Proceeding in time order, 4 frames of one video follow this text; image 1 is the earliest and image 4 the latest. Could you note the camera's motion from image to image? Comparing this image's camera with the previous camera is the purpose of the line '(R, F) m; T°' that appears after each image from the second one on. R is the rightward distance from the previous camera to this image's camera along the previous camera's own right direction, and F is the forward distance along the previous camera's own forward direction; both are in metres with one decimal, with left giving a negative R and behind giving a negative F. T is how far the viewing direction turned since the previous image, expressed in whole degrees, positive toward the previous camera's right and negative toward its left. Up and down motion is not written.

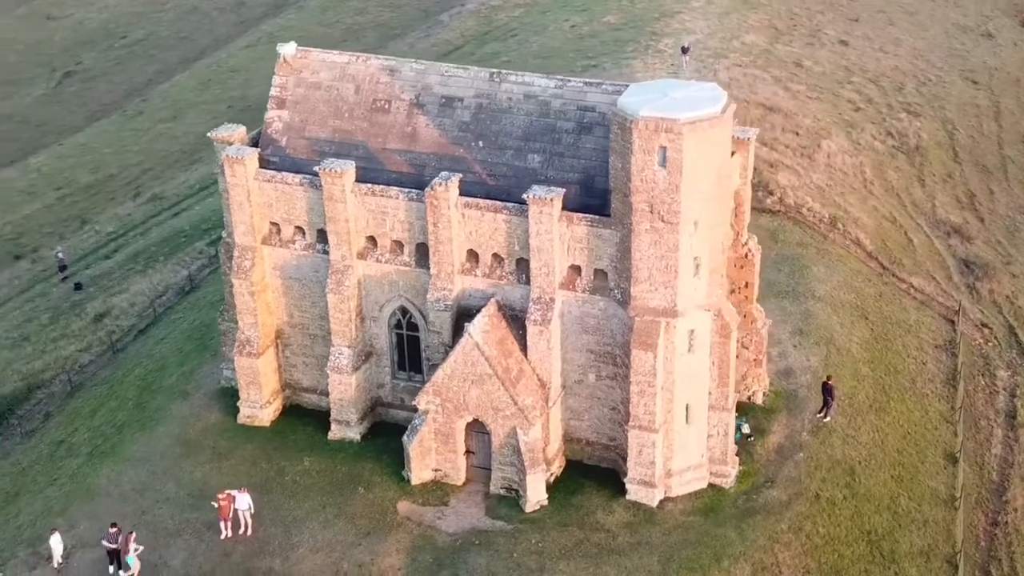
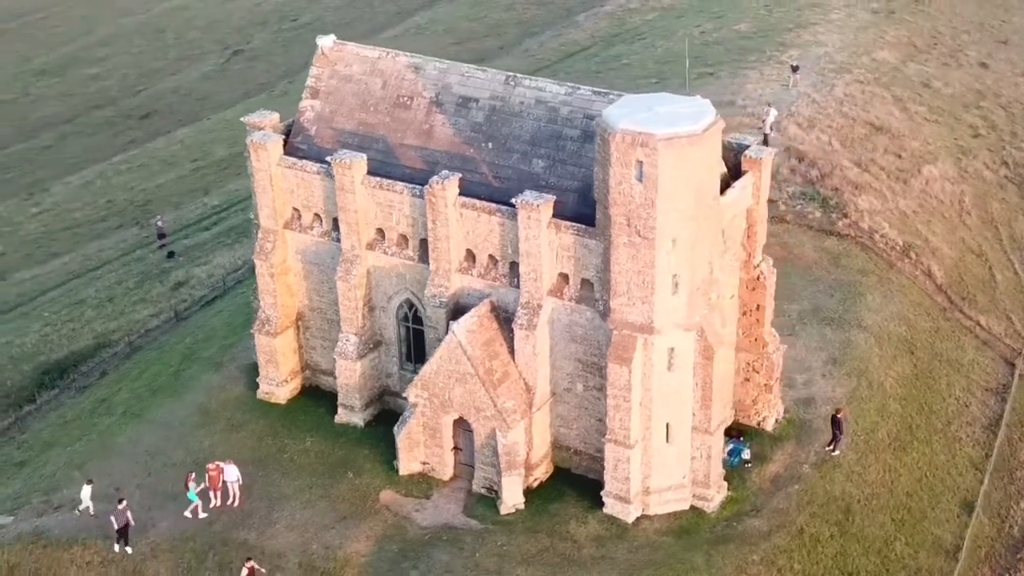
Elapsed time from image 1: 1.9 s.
(+5.4, +0.2) m; -9°
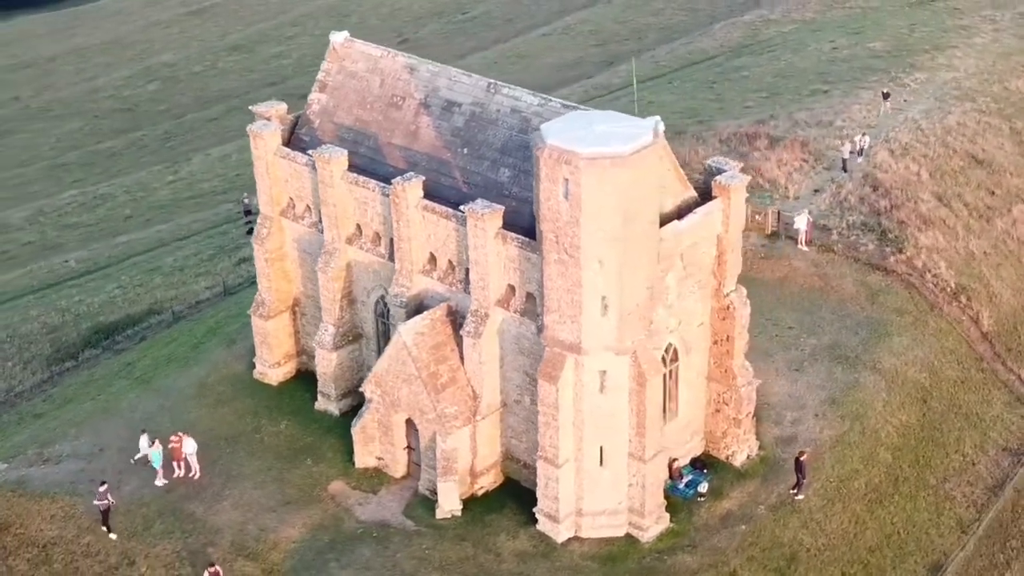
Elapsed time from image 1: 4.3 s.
(+6.9, +0.7) m; -10°
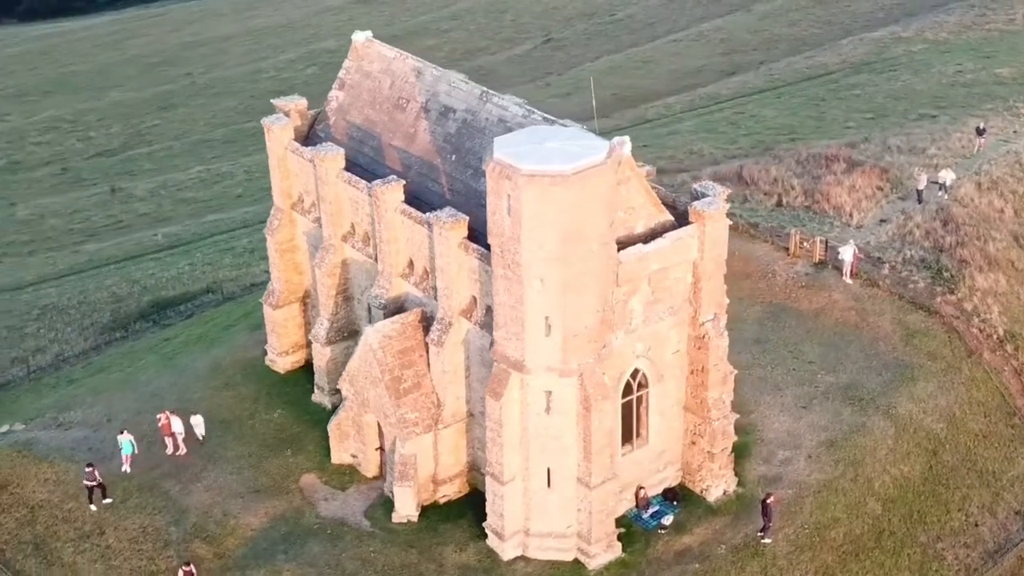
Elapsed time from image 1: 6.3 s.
(+5.7, +0.8) m; -9°
